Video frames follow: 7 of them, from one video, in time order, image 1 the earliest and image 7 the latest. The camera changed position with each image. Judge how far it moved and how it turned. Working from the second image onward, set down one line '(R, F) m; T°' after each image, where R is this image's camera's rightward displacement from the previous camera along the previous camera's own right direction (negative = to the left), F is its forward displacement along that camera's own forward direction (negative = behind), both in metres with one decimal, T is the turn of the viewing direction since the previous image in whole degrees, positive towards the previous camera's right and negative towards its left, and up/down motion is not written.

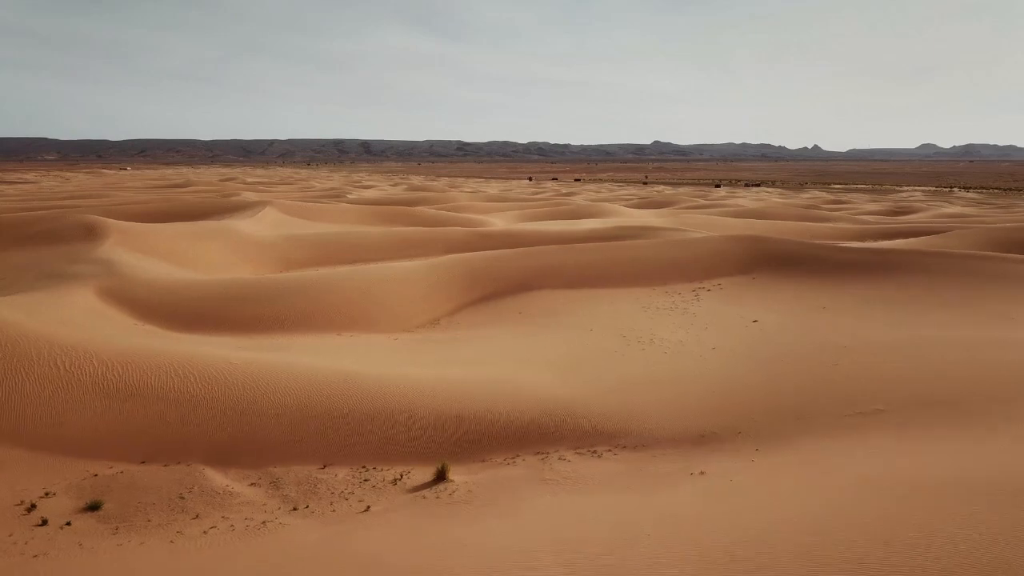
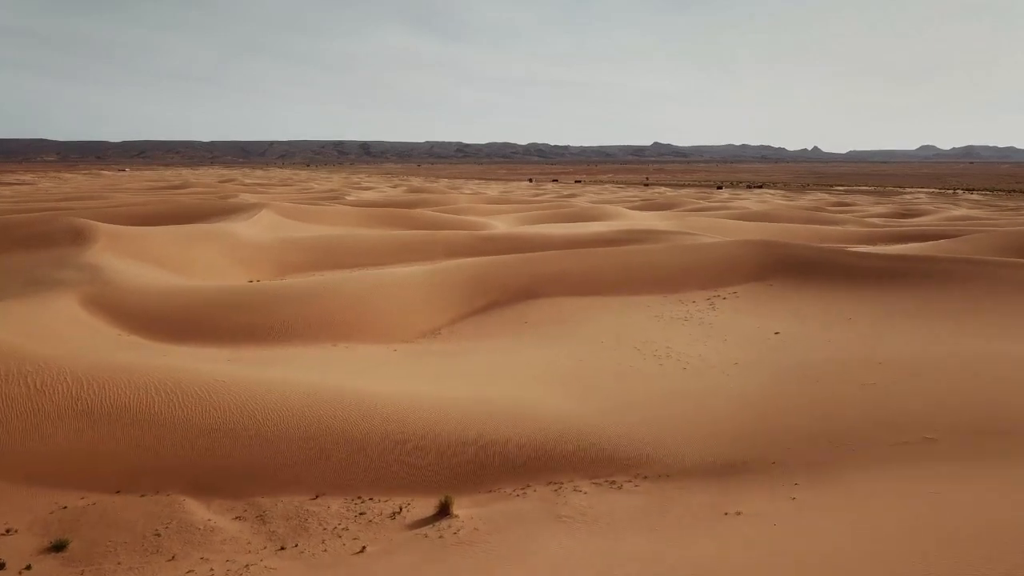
(-0.1, +0.7) m; 0°
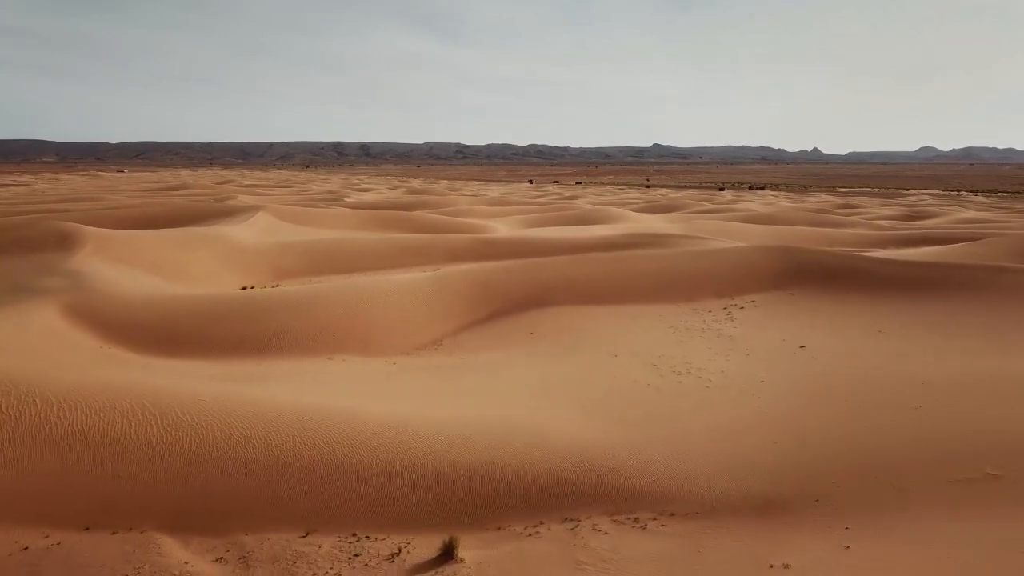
(-0.1, +0.7) m; 0°
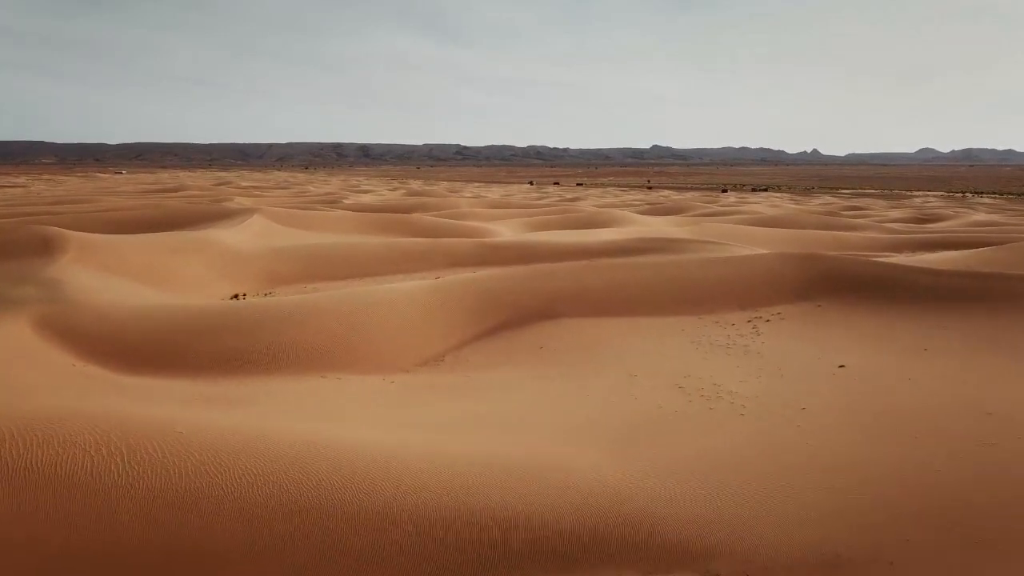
(-0.2, +0.9) m; 0°
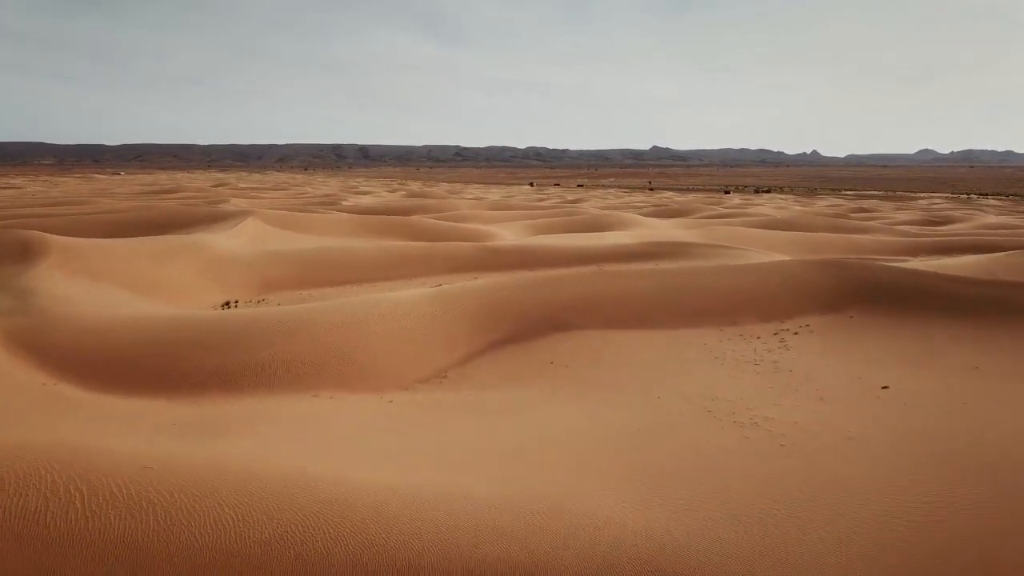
(-0.2, +0.9) m; 0°
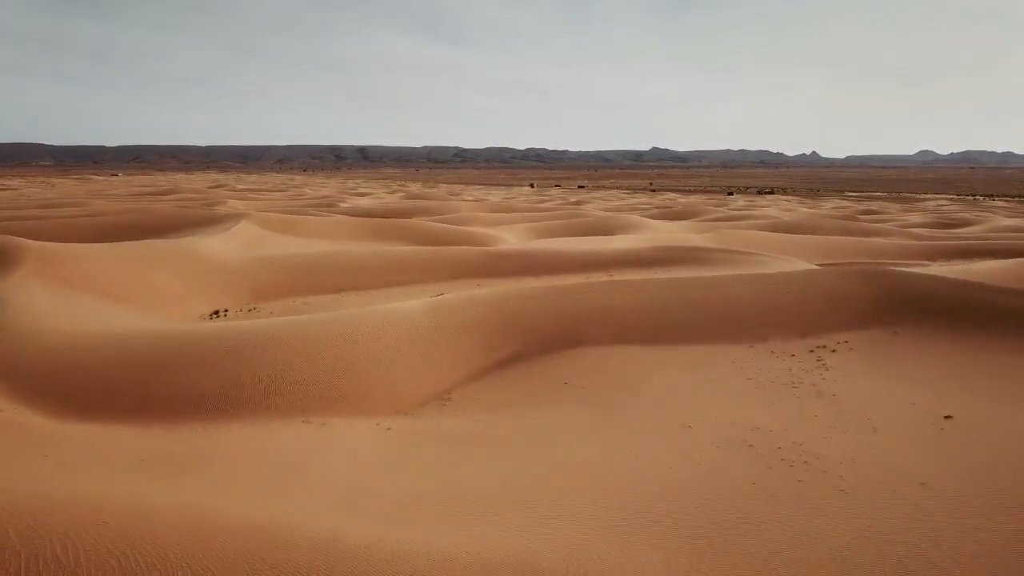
(-0.2, +1.0) m; 0°
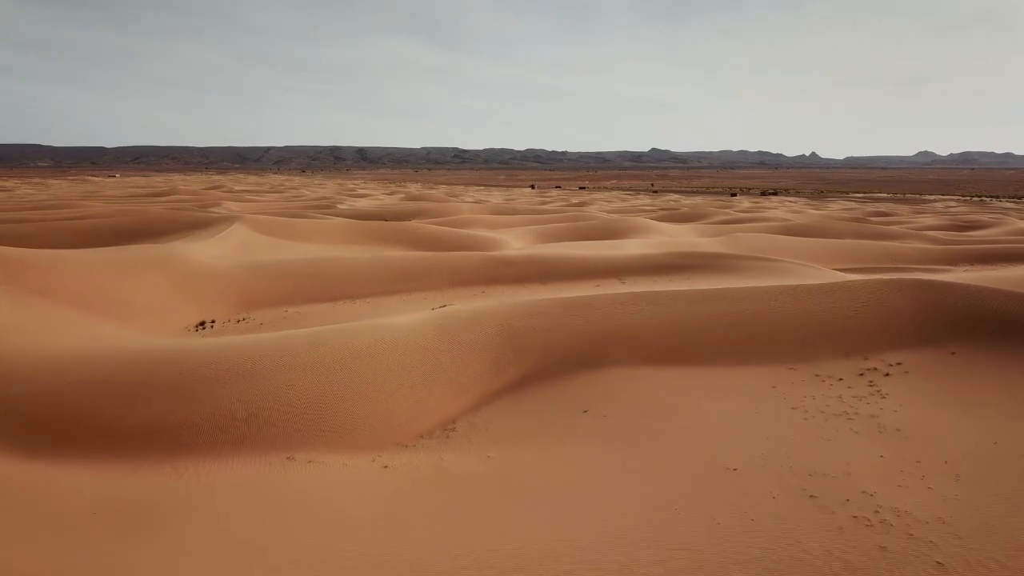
(-0.2, +1.1) m; 0°
